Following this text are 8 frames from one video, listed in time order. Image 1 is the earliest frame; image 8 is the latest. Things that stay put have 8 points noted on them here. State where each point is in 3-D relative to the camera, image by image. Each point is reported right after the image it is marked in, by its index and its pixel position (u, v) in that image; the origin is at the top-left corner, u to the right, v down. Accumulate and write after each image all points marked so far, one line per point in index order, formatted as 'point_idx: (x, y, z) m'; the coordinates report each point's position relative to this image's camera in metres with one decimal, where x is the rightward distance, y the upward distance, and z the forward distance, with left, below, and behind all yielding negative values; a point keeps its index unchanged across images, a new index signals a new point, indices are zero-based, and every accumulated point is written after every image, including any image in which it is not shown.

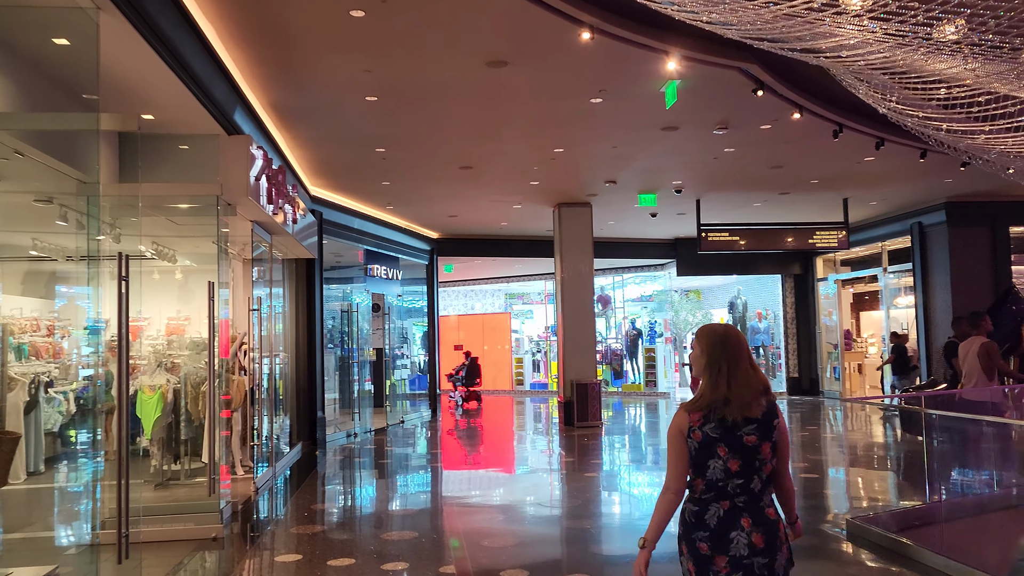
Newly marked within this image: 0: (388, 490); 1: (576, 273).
0: (-1.2, -2.0, +8.2) m
1: (+0.9, +0.2, +11.3) m
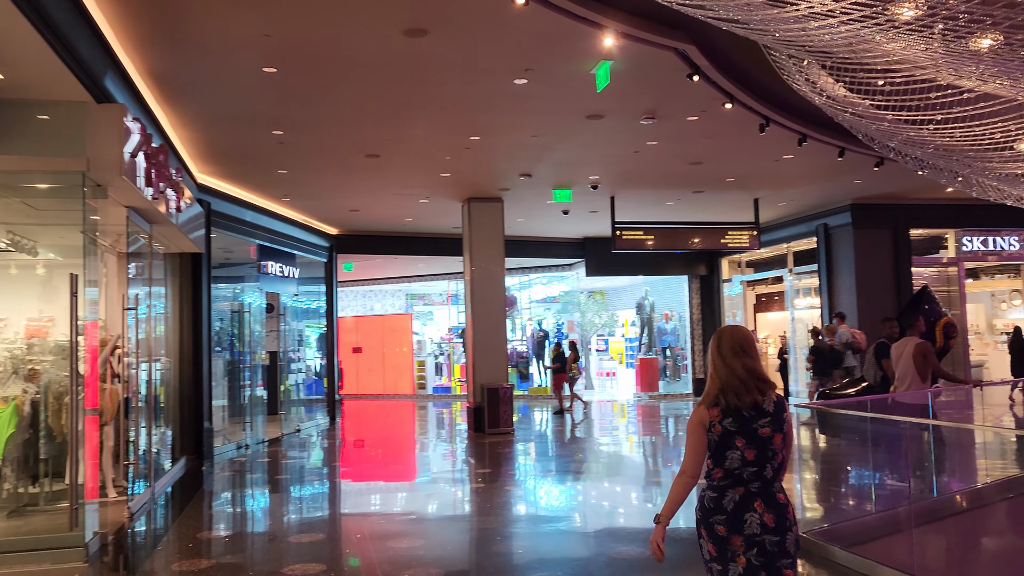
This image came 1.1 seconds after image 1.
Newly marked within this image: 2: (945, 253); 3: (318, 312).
0: (-2.0, -1.9, +7.4) m
1: (-0.3, +0.2, +10.7) m
2: (+6.2, +0.5, +12.1) m
3: (-3.1, -0.4, +13.5) m
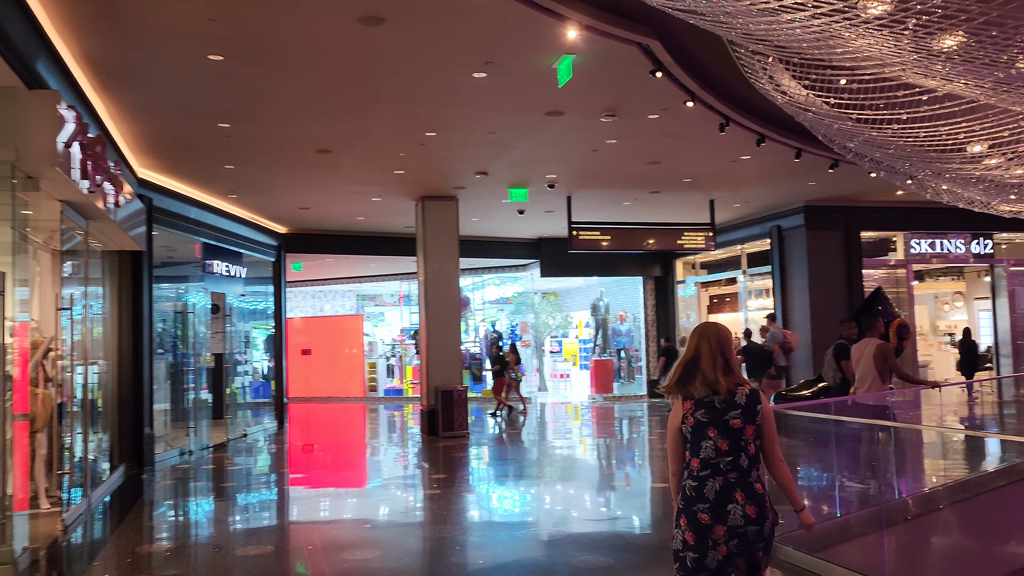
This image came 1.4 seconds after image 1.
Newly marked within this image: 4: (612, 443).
0: (-2.4, -1.9, +7.1) m
1: (-0.9, +0.2, +10.5) m
2: (+5.6, +0.5, +12.2) m
3: (-3.9, -0.4, +13.1) m
4: (+1.3, -2.1, +11.2) m
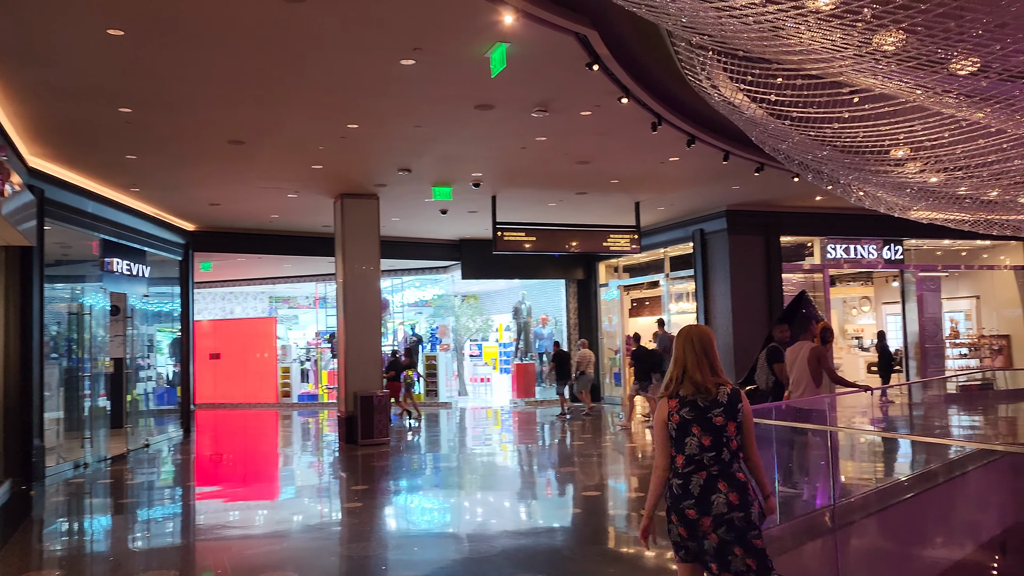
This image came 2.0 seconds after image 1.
0: (-3.0, -1.9, +6.5) m
1: (-1.8, +0.2, +10.1) m
2: (+4.4, +0.4, +12.4) m
3: (-5.1, -0.4, +12.4) m
4: (+0.3, -2.1, +11.0) m
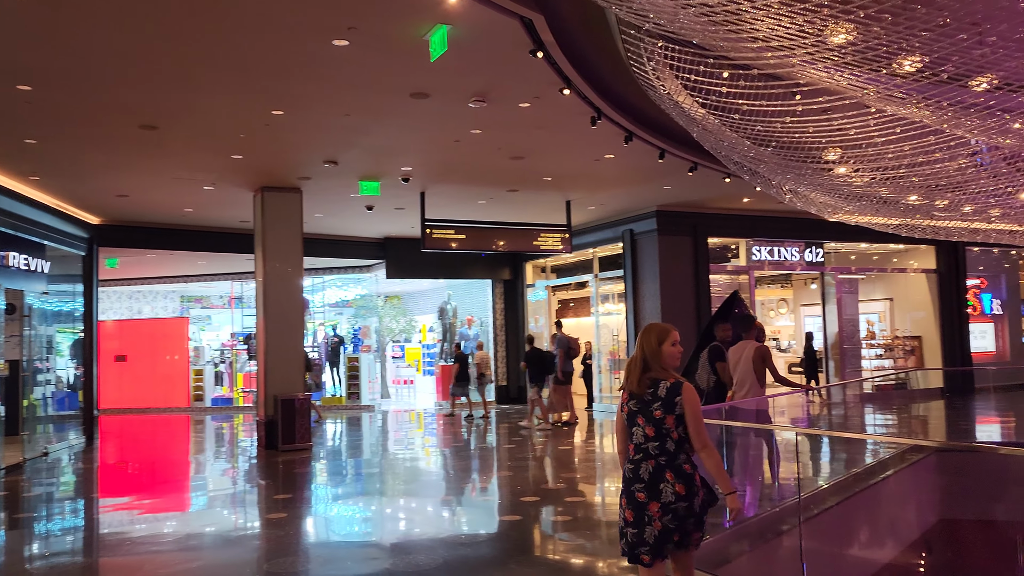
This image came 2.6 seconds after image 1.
0: (-3.5, -1.9, +6.0) m
1: (-2.7, +0.2, +9.6) m
2: (+3.4, +0.4, +12.5) m
3: (-6.1, -0.4, +11.6) m
4: (-0.7, -2.1, +10.7) m
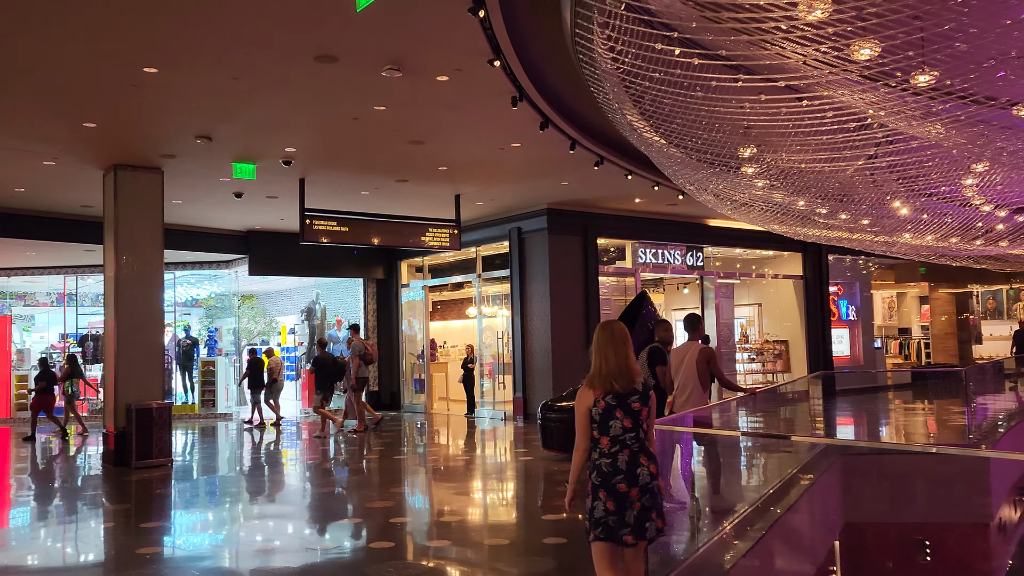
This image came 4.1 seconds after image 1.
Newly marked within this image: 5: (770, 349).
0: (-4.0, -1.8, +4.6) m
1: (-3.8, +0.3, +8.4) m
2: (+1.6, +0.4, +12.4) m
3: (-7.5, -0.3, +9.7) m
4: (-2.0, -2.1, +9.8) m
5: (+4.5, -1.1, +14.7) m
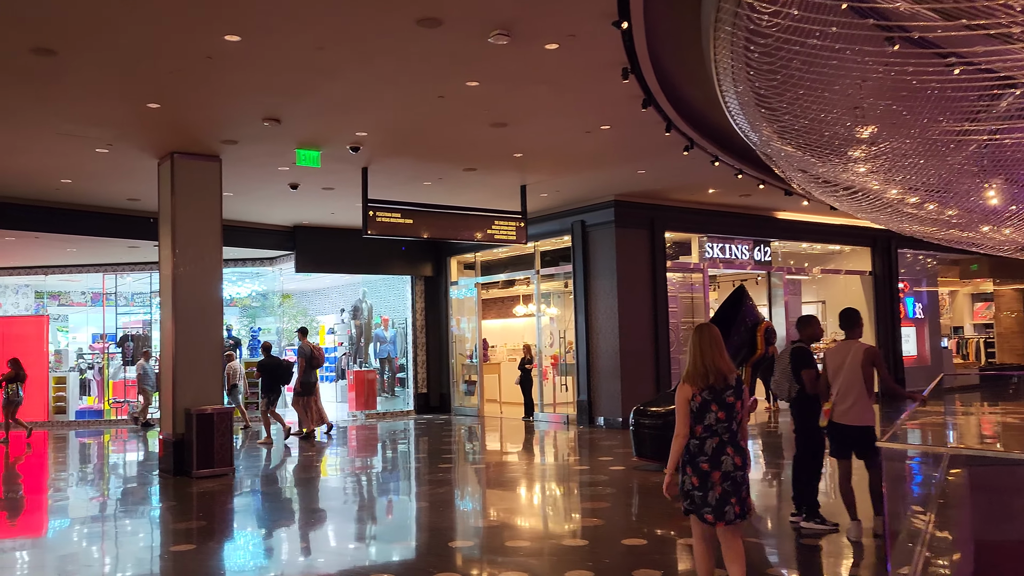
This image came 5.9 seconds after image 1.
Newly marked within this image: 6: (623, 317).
0: (-3.3, -1.8, +4.1) m
1: (-3.0, +0.3, +7.8) m
2: (+2.5, +0.4, +11.7) m
3: (-6.7, -0.2, +9.2) m
4: (-1.2, -2.0, +9.2) m
5: (+5.4, -1.0, +14.0) m
6: (+1.4, -0.4, +10.6) m
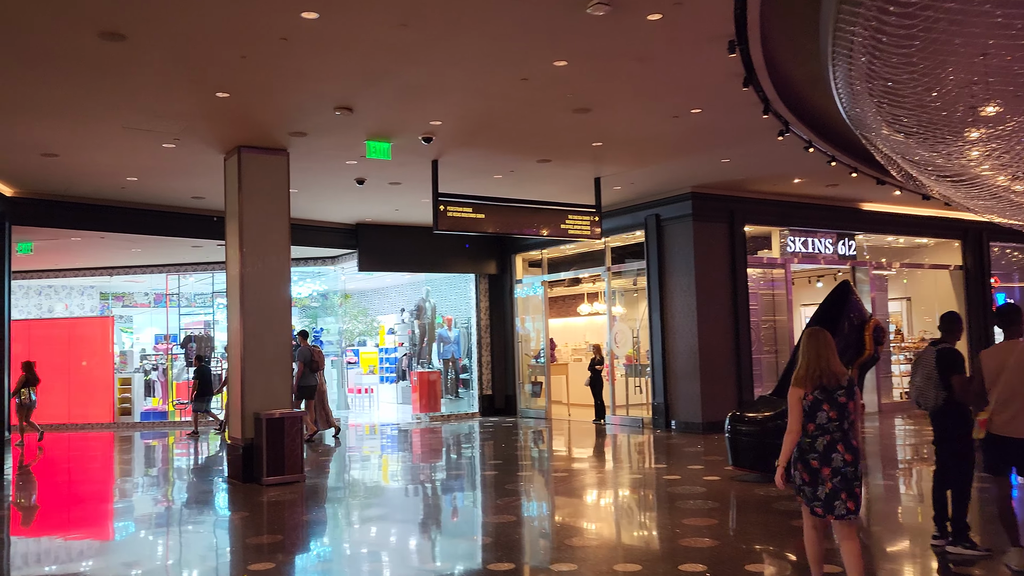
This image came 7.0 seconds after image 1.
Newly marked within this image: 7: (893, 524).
0: (-2.8, -1.8, +3.8) m
1: (-2.3, +0.3, +7.5) m
2: (+3.4, +0.5, +11.1) m
3: (-5.9, -0.3, +9.2) m
4: (-0.4, -2.0, +8.8) m
5: (+6.5, -0.9, +13.2) m
6: (+2.3, -0.3, +10.1) m
7: (+2.3, -1.5, +5.1) m
